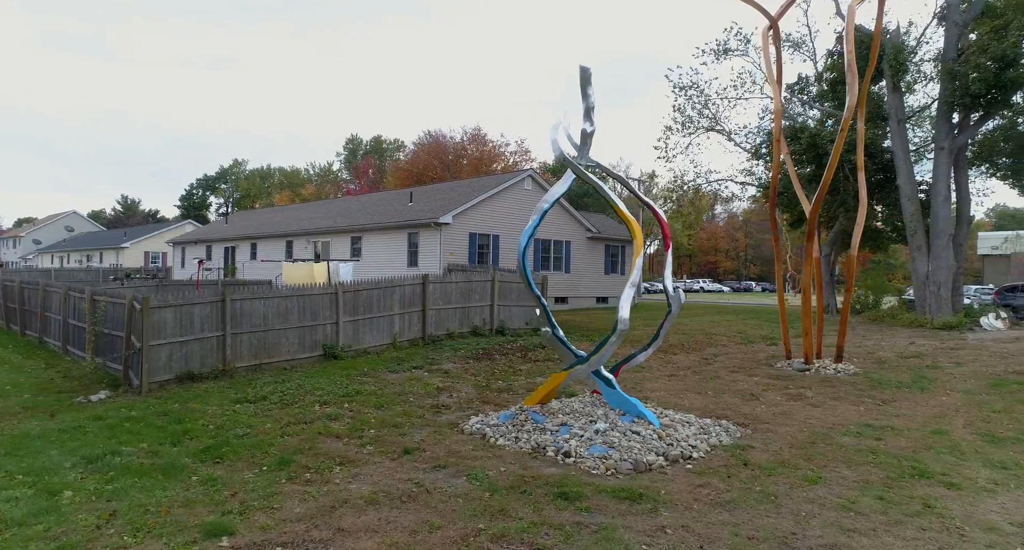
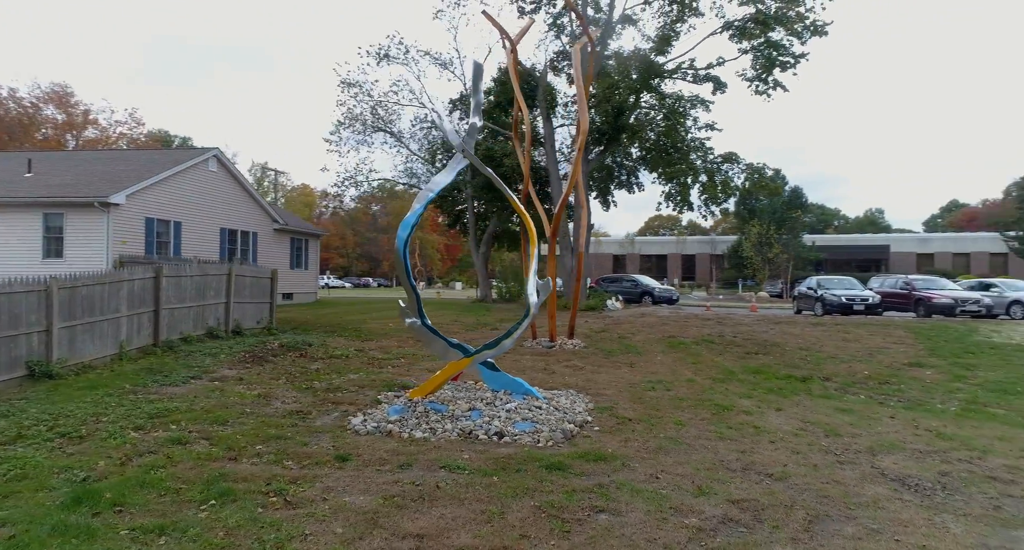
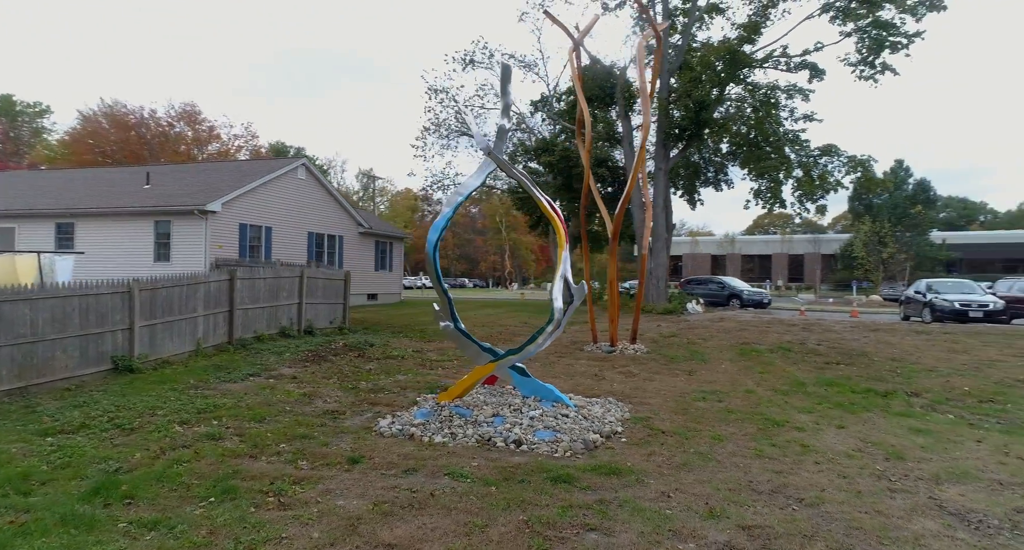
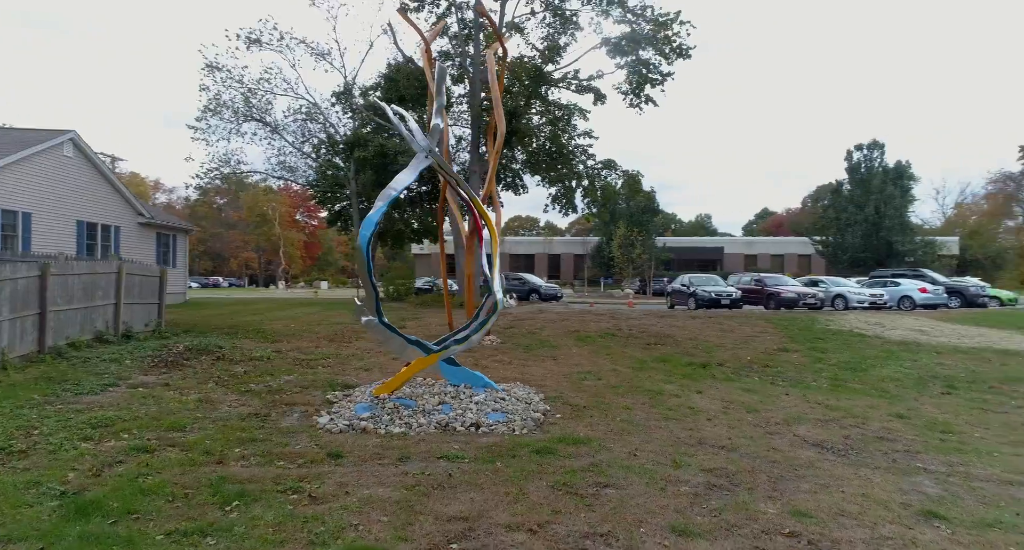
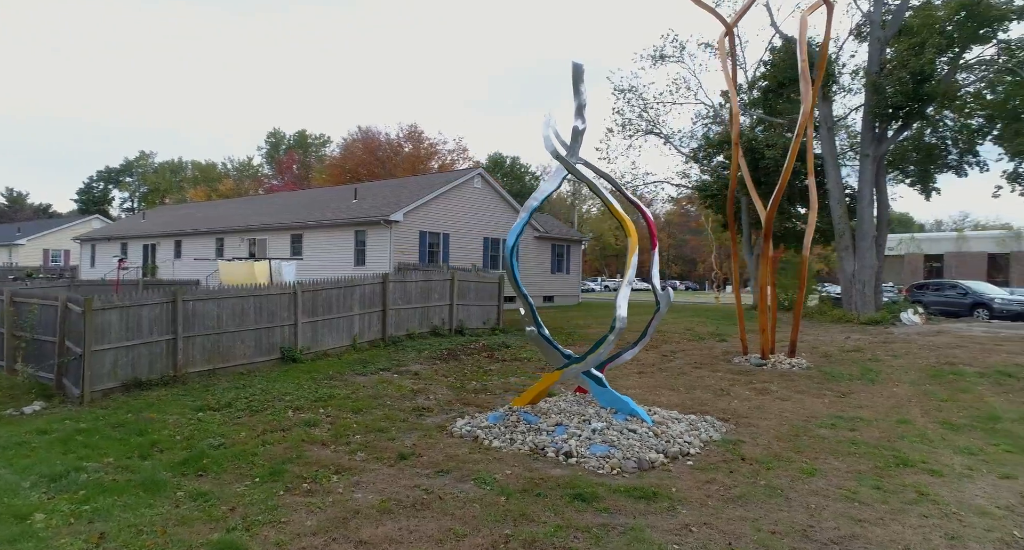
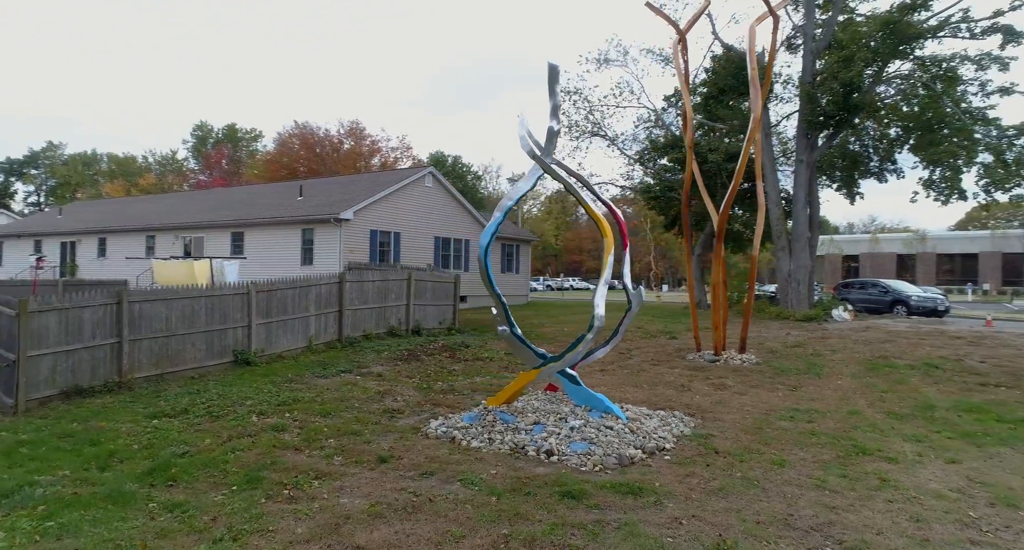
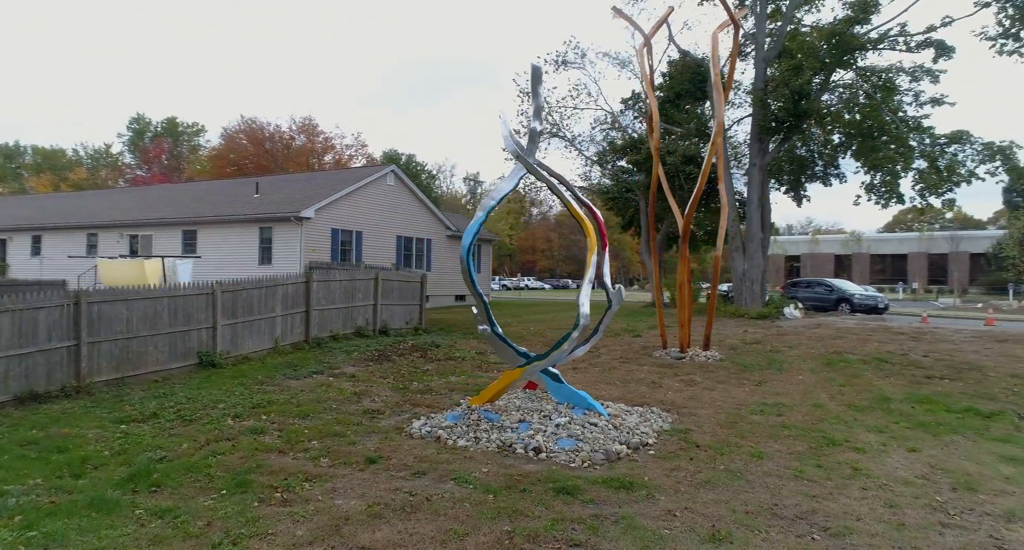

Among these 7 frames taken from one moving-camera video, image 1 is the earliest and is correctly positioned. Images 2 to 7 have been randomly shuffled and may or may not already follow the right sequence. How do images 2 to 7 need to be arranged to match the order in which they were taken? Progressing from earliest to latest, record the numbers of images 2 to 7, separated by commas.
5, 6, 7, 3, 2, 4
